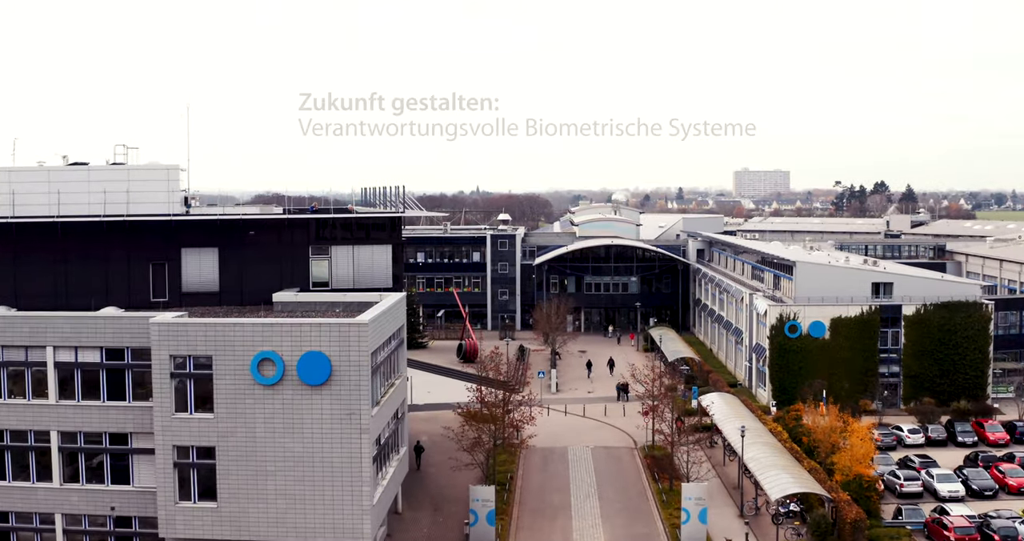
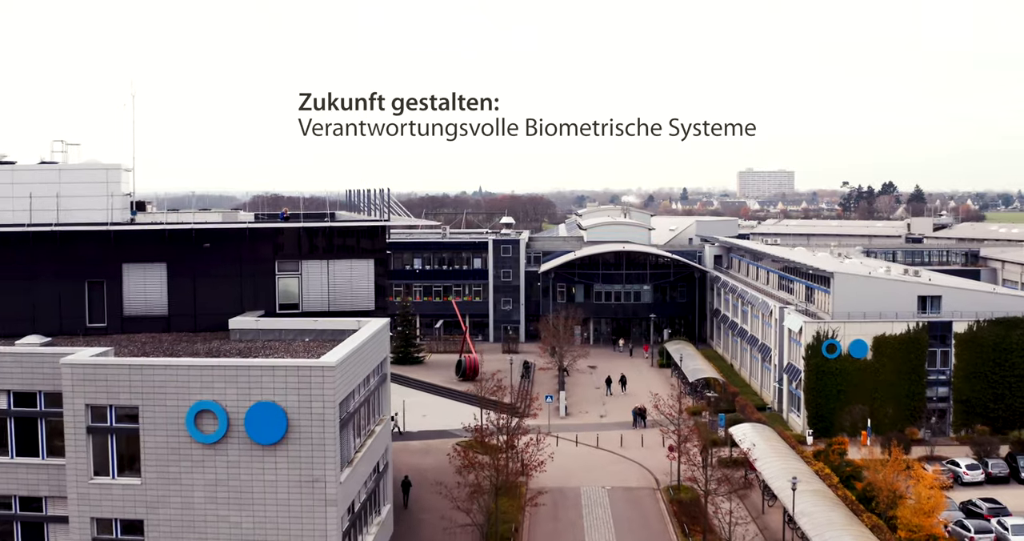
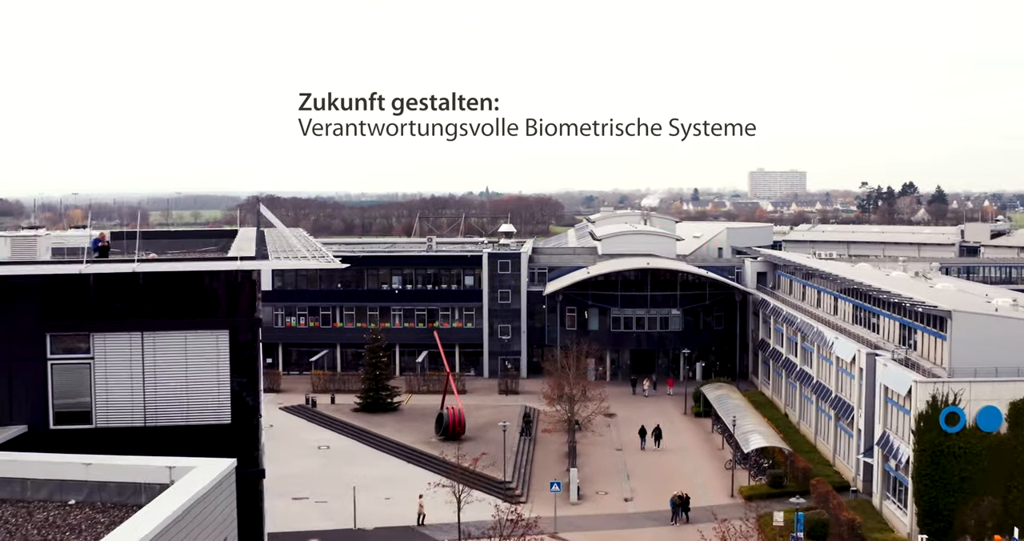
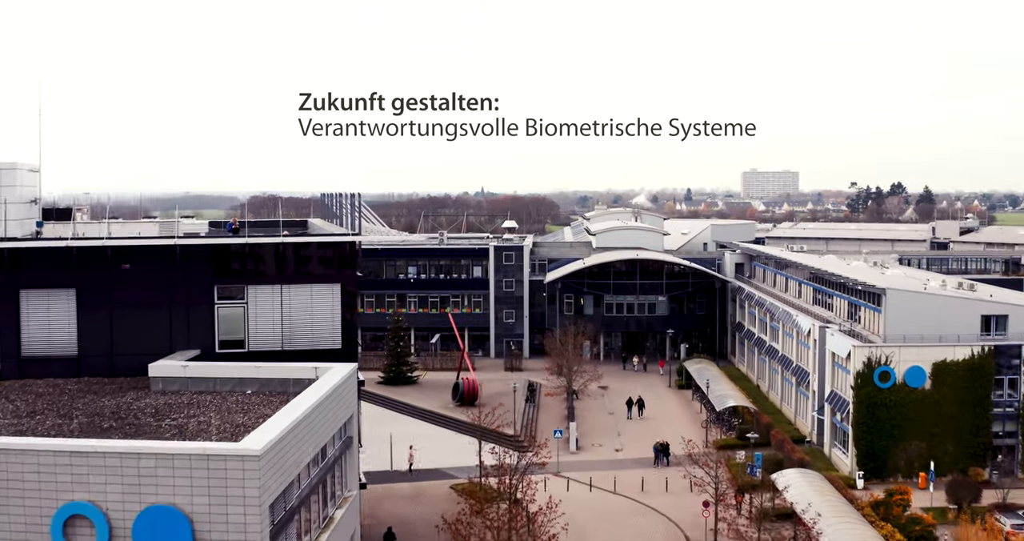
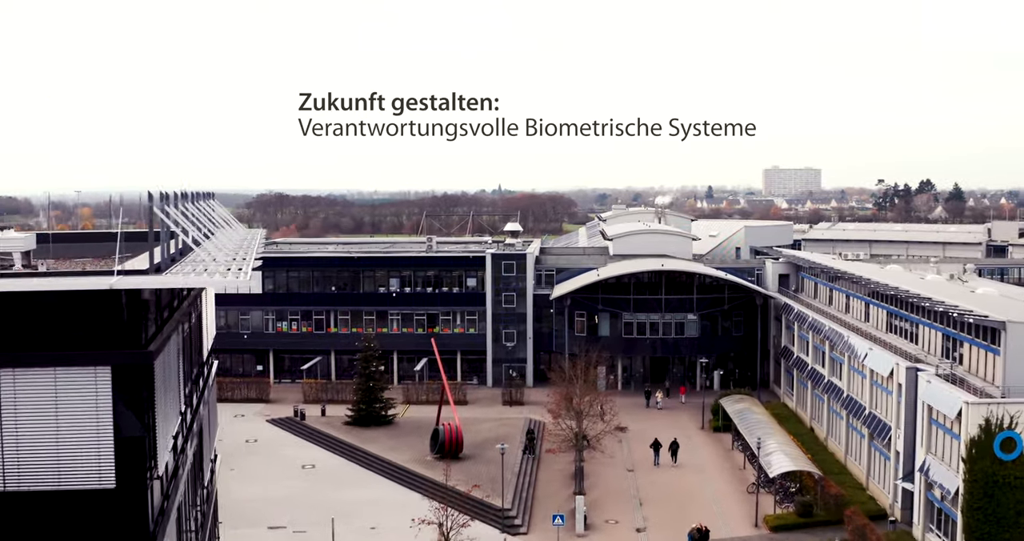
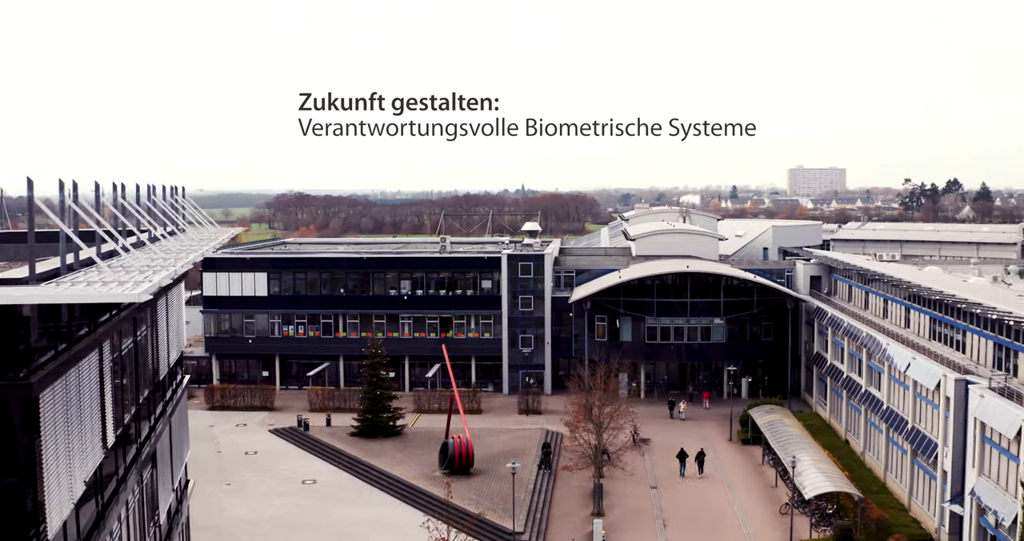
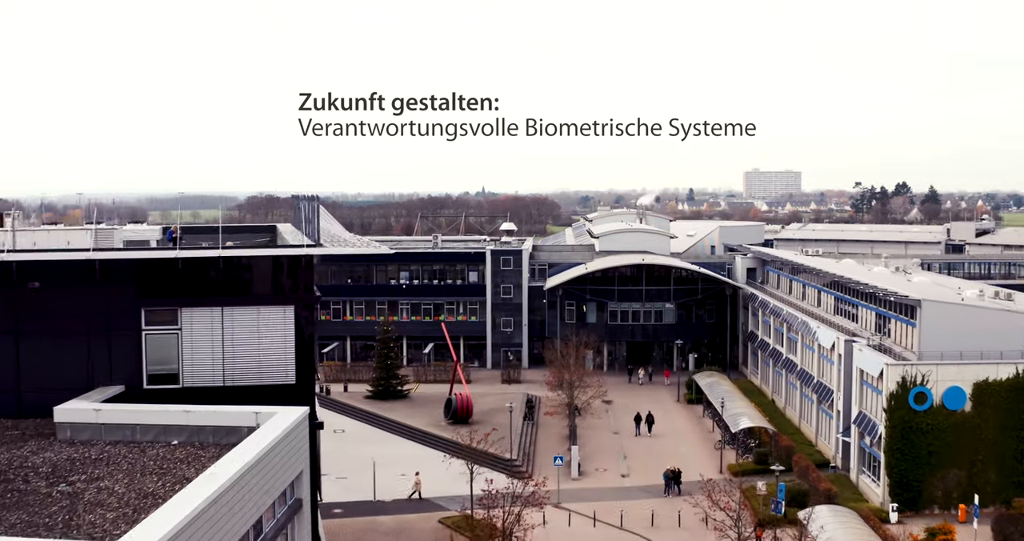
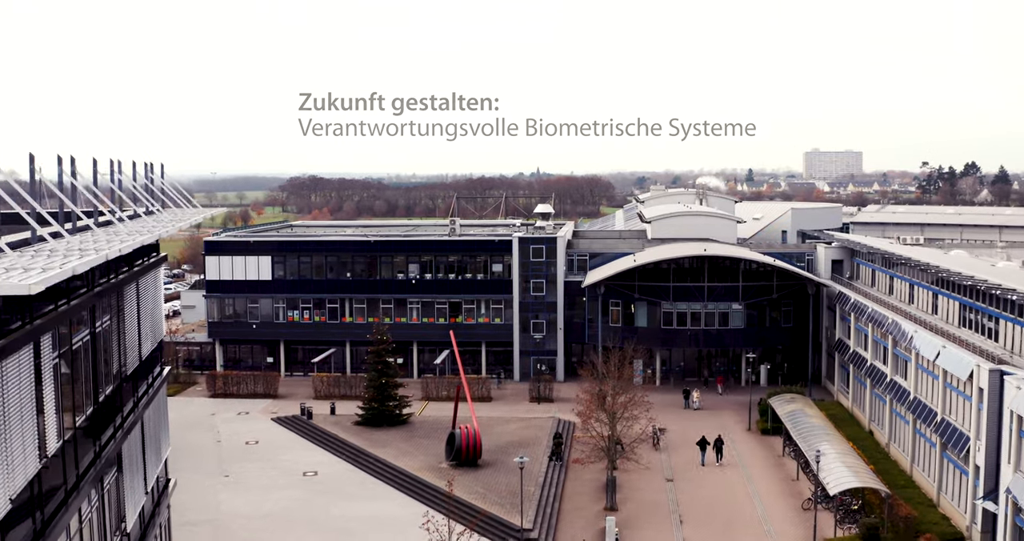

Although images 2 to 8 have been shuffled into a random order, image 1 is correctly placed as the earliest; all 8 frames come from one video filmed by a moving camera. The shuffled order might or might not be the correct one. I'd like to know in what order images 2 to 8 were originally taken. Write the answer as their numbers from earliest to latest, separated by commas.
2, 4, 7, 3, 5, 6, 8
